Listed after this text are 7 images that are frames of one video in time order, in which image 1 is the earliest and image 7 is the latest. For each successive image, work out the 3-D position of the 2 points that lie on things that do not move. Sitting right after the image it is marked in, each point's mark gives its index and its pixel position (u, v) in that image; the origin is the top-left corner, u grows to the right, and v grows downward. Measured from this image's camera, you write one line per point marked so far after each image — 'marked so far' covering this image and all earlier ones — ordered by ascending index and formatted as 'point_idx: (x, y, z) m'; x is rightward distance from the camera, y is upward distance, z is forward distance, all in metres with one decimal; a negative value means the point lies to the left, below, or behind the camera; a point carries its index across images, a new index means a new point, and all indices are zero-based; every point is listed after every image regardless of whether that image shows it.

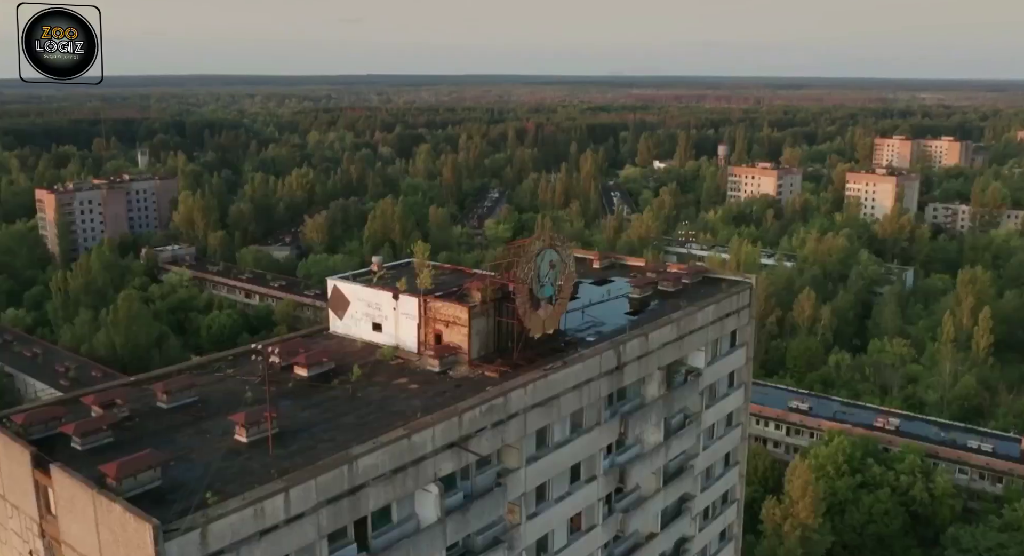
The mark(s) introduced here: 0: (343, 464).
0: (-2.4, -2.6, +12.7) m
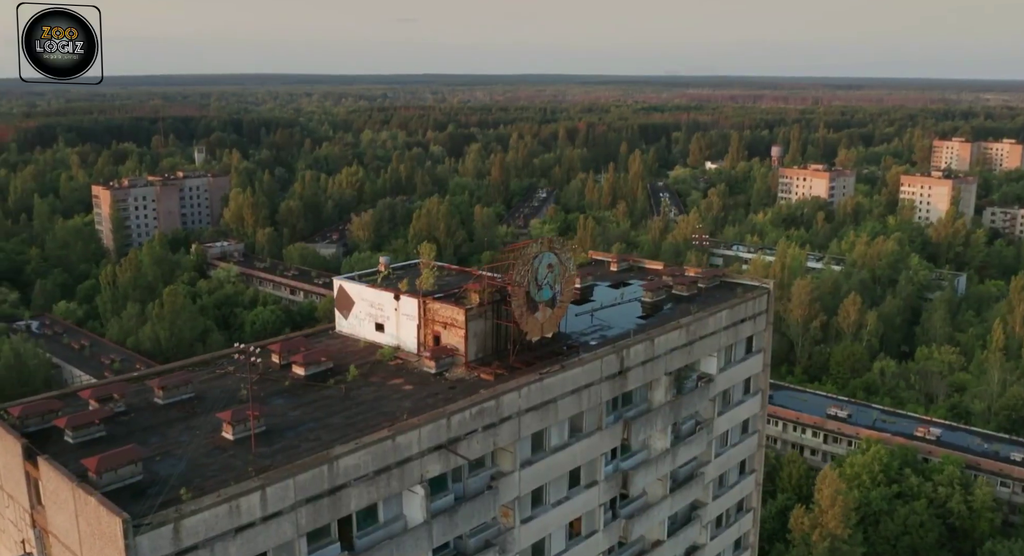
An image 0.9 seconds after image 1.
0: (-2.7, -2.6, +12.8) m
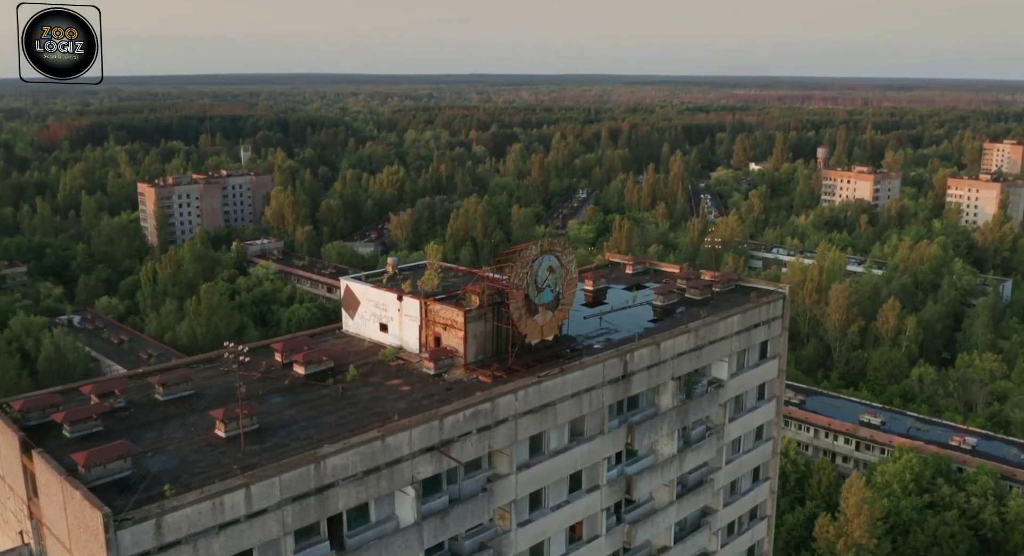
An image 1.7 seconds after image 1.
0: (-2.9, -2.6, +12.9) m
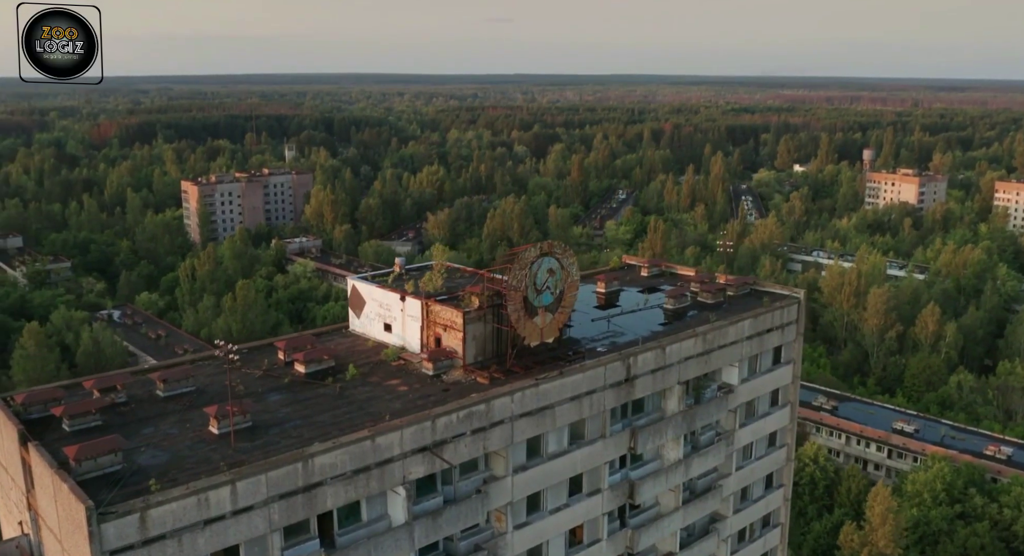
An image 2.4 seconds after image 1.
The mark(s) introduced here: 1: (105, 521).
0: (-3.1, -2.6, +13.0) m
1: (-5.1, -3.0, +11.4) m
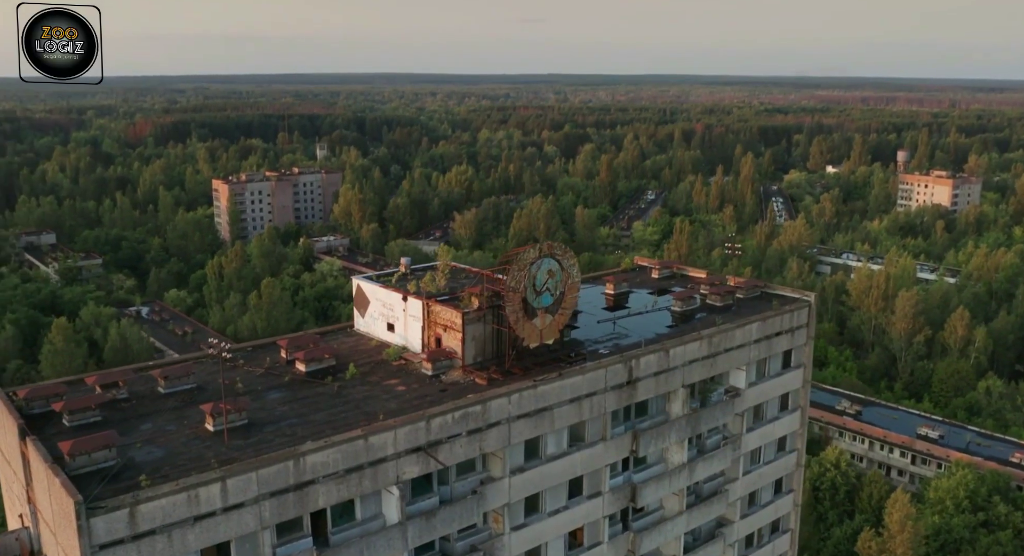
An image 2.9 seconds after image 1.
0: (-3.2, -2.6, +13.1) m
1: (-5.3, -3.0, +11.5) m
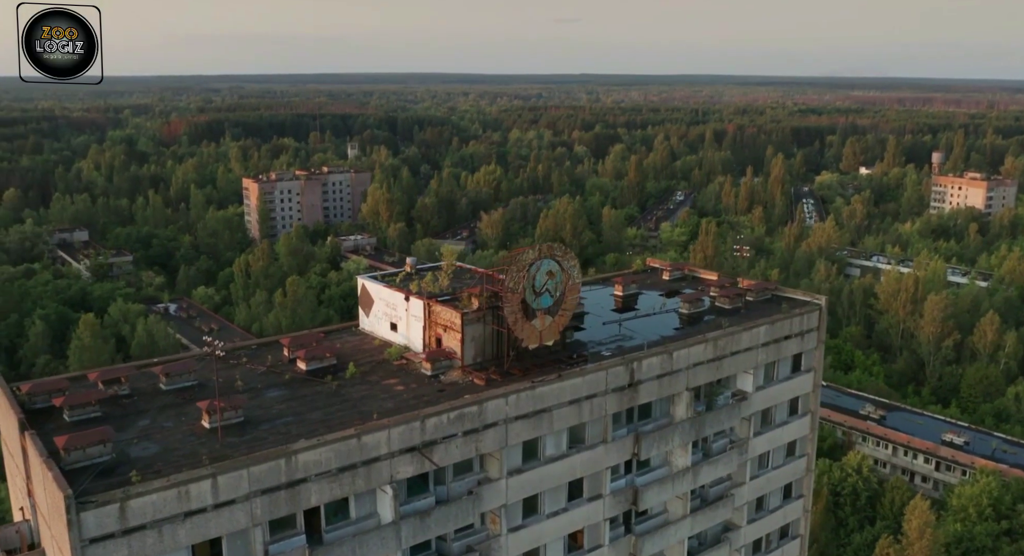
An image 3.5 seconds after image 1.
0: (-3.4, -2.6, +13.1) m
1: (-5.5, -3.0, +11.7) m
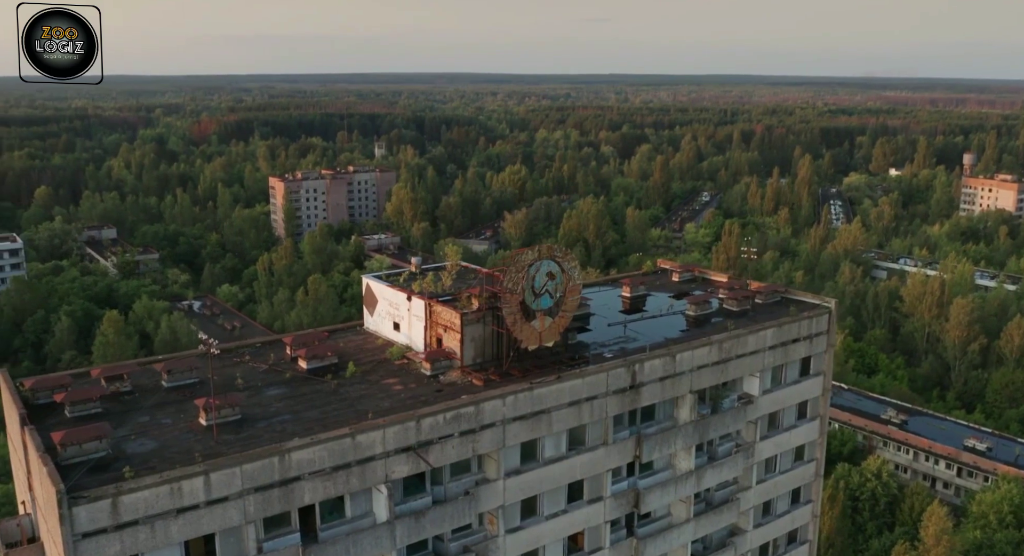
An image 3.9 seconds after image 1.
0: (-3.5, -2.6, +13.2) m
1: (-5.7, -3.0, +11.8) m
